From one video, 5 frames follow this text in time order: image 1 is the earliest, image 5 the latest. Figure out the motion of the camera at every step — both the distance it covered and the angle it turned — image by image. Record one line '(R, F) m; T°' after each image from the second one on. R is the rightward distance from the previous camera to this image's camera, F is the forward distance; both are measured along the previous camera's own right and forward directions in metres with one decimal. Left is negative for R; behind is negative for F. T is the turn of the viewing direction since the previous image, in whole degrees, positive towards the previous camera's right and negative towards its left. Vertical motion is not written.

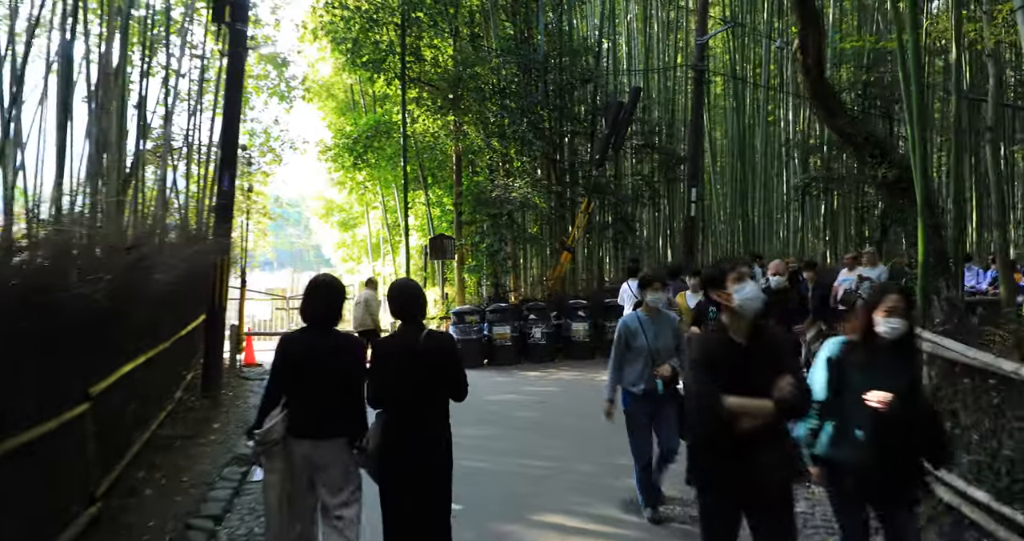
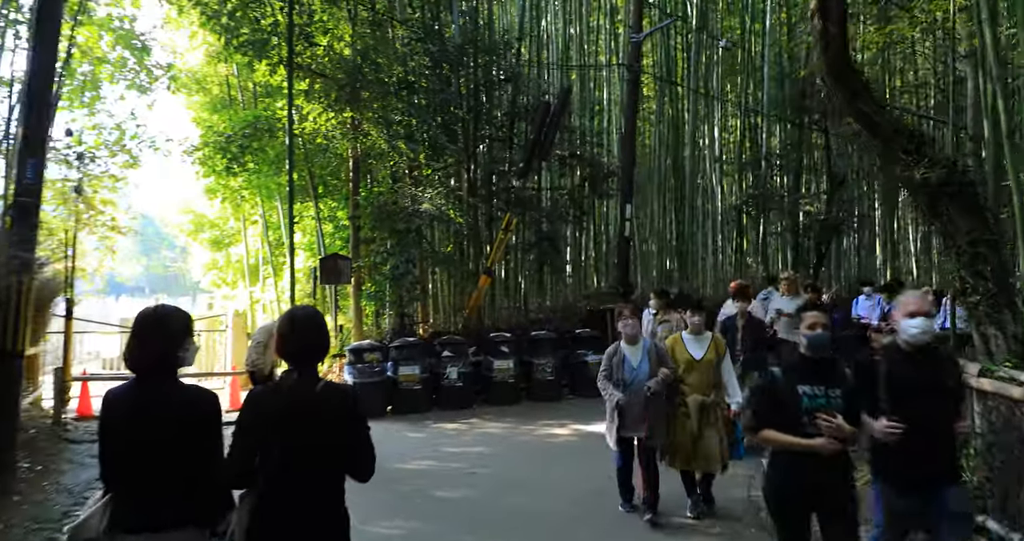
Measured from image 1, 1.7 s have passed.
(-0.3, +2.1) m; +8°
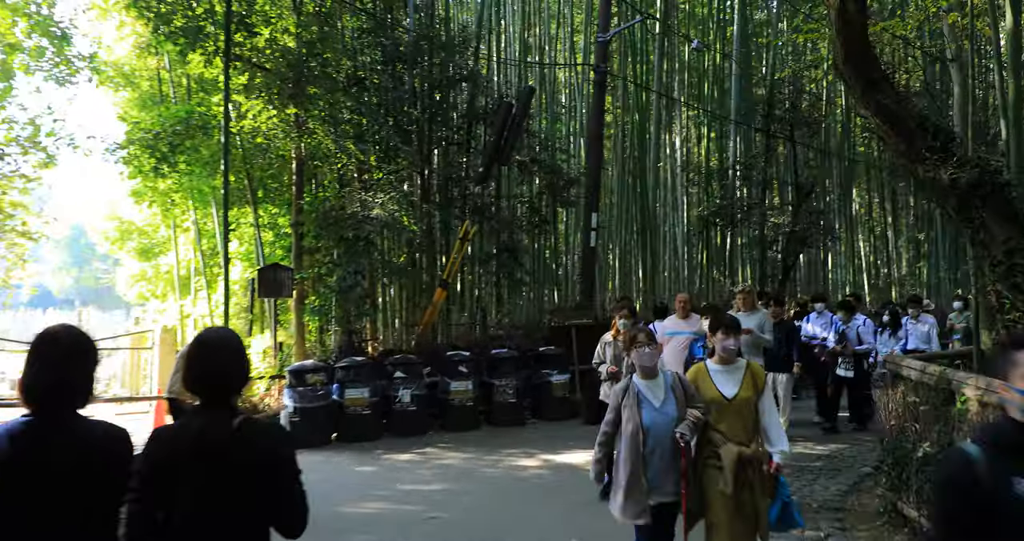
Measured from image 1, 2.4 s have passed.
(-0.2, +0.9) m; +4°
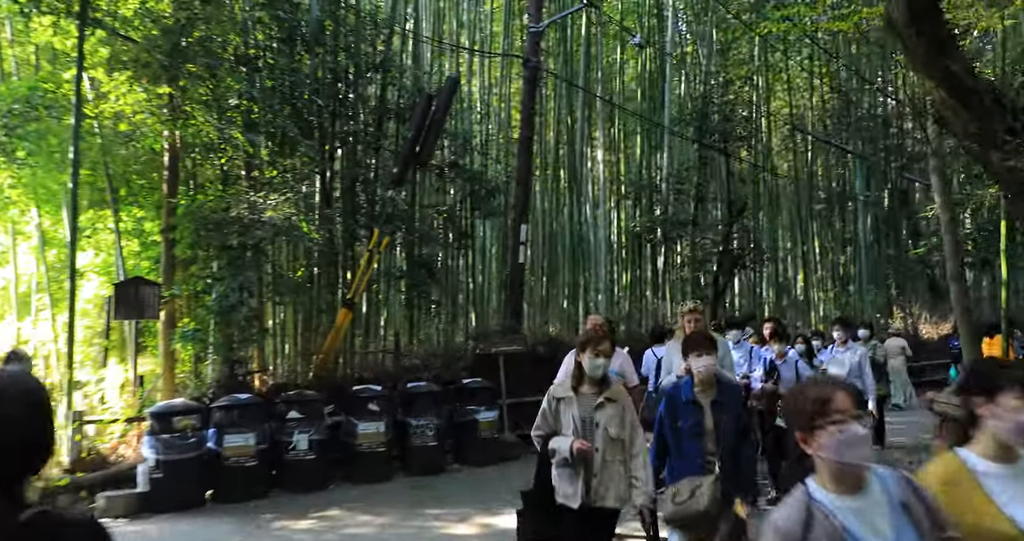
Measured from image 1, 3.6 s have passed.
(-0.3, +1.5) m; +8°
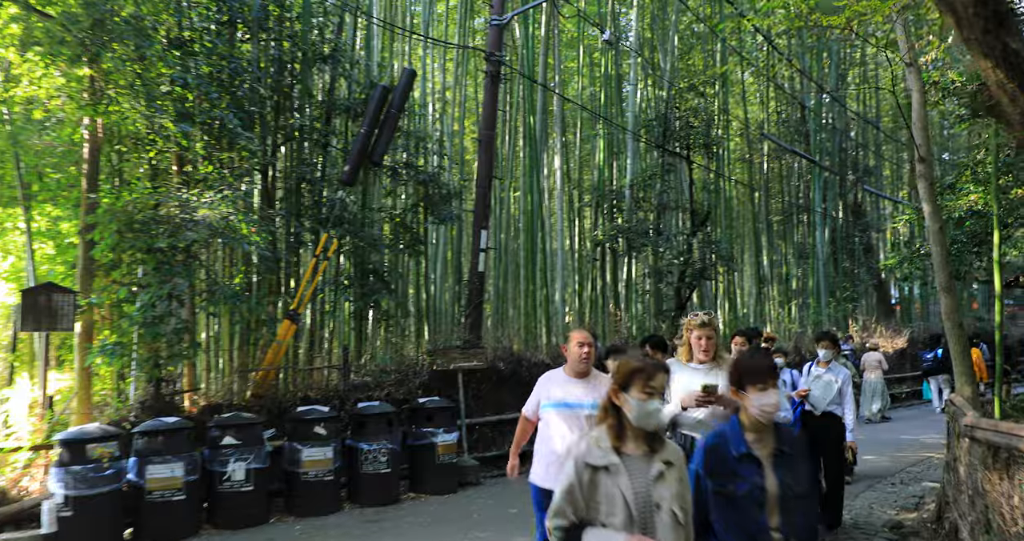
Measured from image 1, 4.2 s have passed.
(-0.2, +0.7) m; +4°
